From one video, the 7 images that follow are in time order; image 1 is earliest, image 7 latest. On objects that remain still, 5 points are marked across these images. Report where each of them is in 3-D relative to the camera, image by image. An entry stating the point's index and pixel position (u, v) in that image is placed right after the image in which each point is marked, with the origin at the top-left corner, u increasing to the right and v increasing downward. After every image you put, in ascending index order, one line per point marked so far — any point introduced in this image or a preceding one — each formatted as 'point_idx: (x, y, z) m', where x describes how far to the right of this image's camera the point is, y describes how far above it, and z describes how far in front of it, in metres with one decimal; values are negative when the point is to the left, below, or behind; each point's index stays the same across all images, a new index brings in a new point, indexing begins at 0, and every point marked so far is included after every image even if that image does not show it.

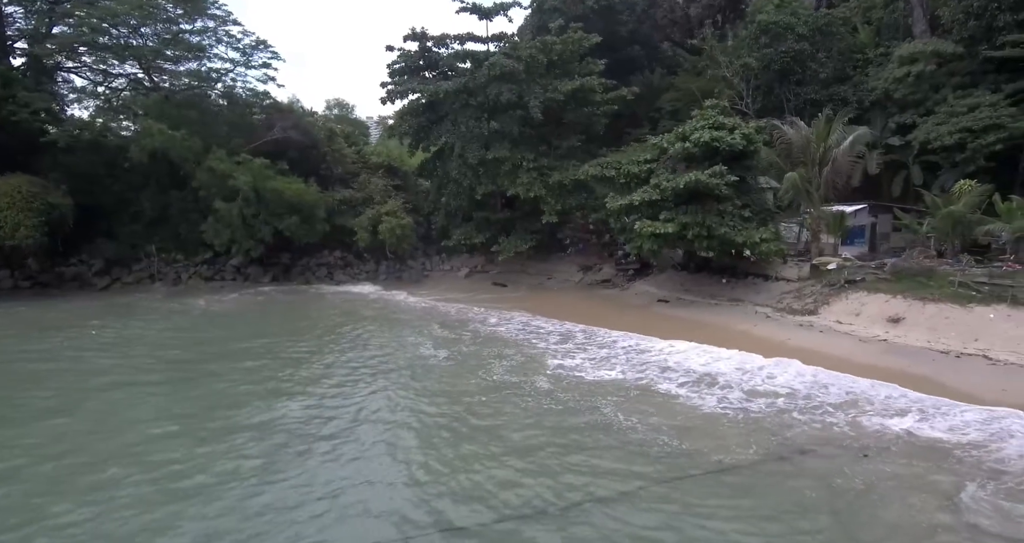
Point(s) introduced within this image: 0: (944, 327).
0: (+10.5, -1.3, +14.6) m
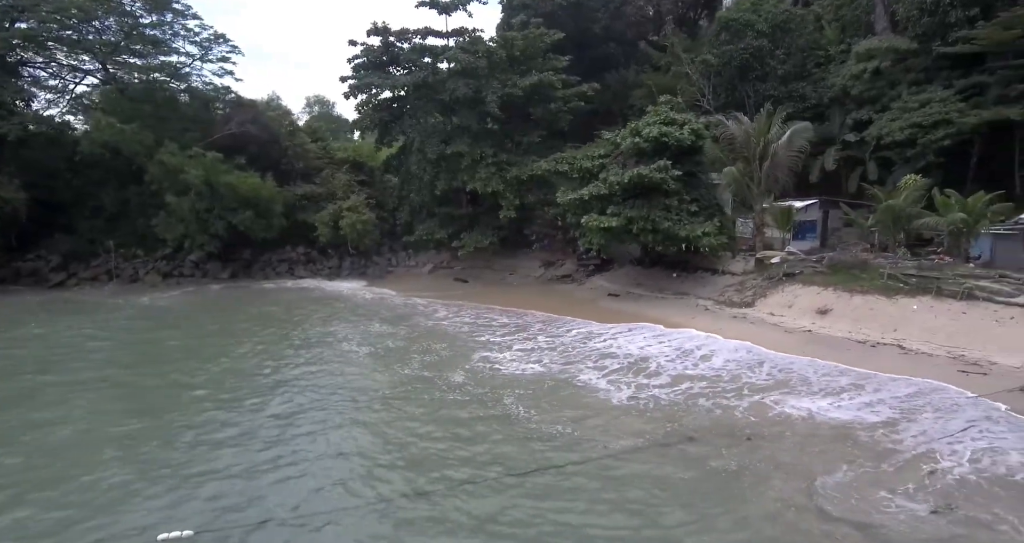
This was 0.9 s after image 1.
0: (+8.7, -1.1, +14.7) m
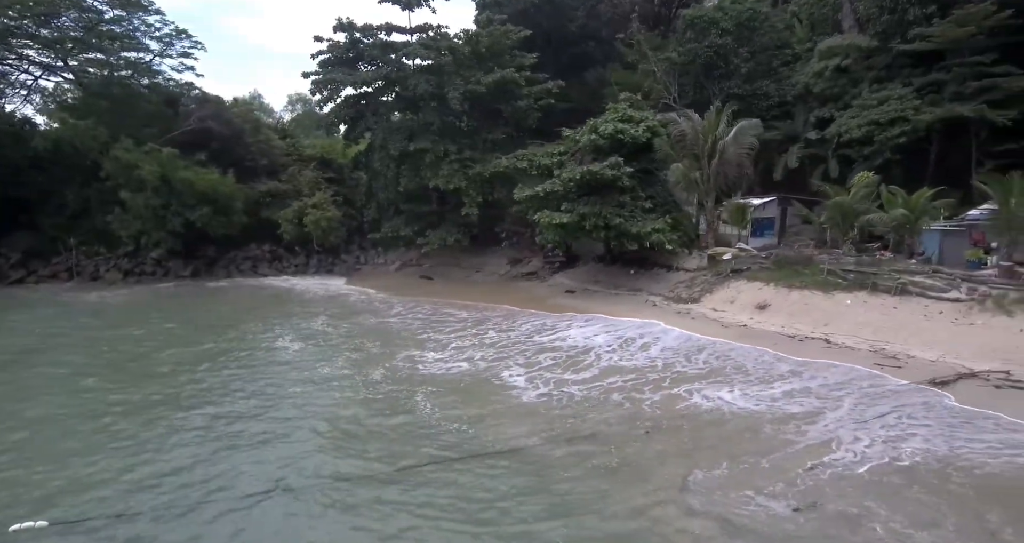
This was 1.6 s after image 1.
0: (+7.1, -1.0, +14.7) m
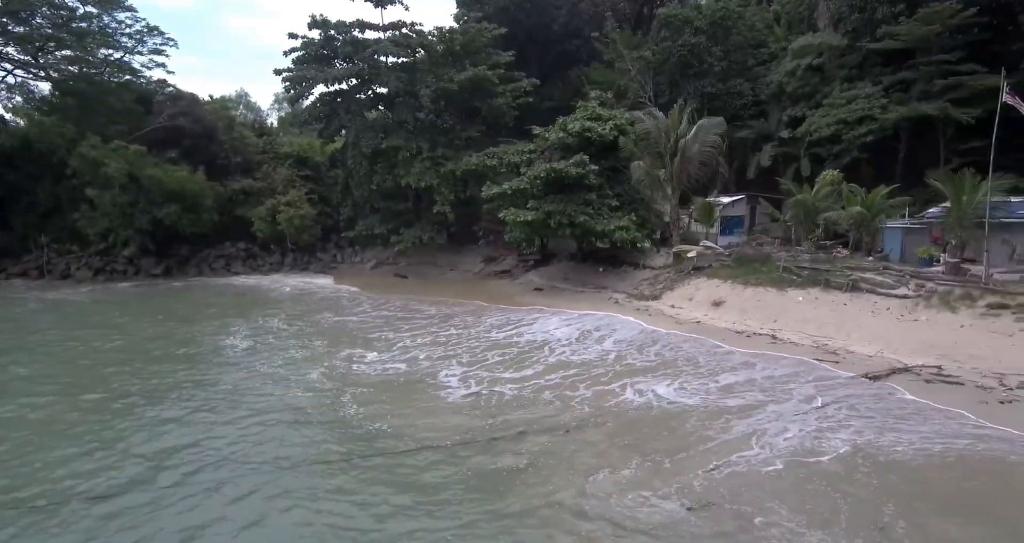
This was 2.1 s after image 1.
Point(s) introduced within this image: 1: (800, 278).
0: (+6.0, -0.9, +14.8) m
1: (+7.4, -0.1, +15.3) m
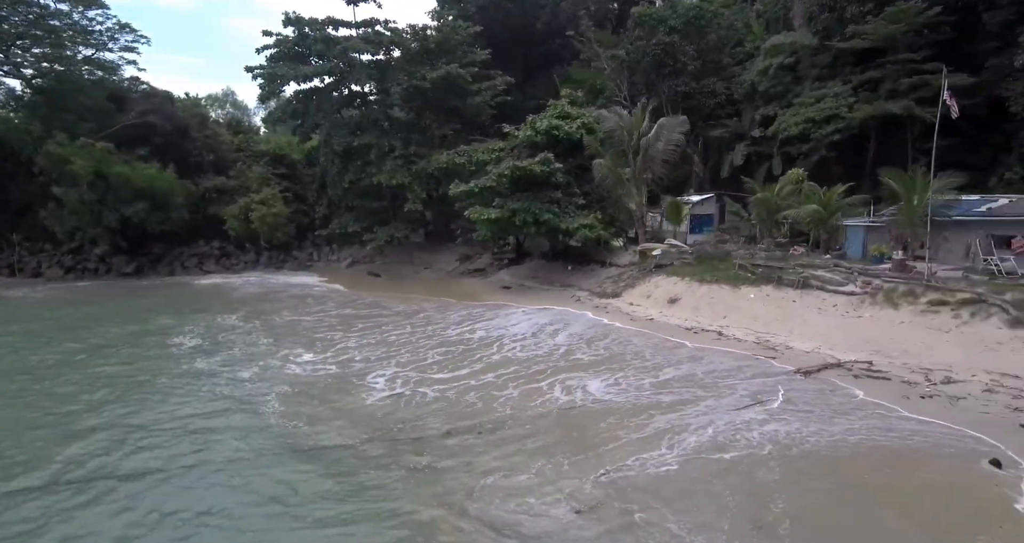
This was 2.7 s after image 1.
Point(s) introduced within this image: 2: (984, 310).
0: (+4.8, -0.9, +14.8) m
1: (+6.3, -0.1, +15.3) m
2: (+8.7, -0.7, +10.9) m
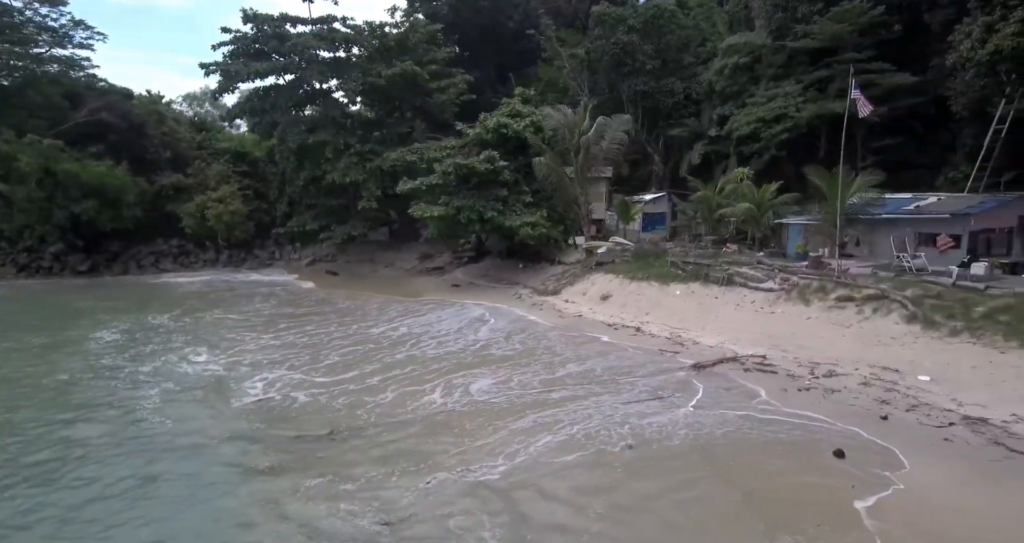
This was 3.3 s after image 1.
0: (+3.0, -0.8, +14.9) m
1: (+4.5, 0.0, +15.4) m
2: (+6.9, -0.6, +11.0) m
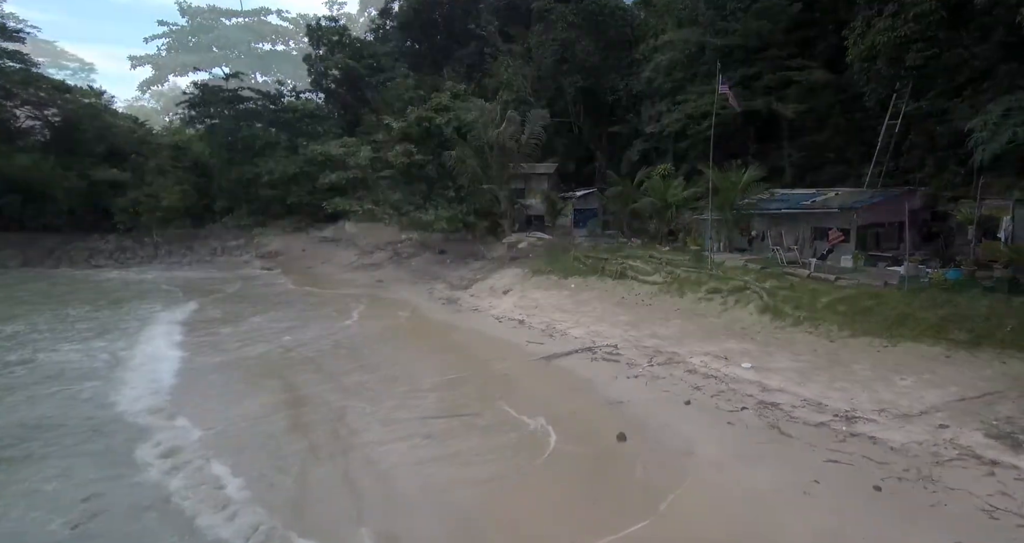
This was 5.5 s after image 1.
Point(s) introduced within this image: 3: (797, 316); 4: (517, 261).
0: (+0.4, -0.6, +15.0) m
1: (+1.8, +0.2, +15.5) m
2: (+4.4, -0.5, +11.2) m
3: (+4.8, -0.7, +10.1) m
4: (+0.1, +0.3, +18.4) m
